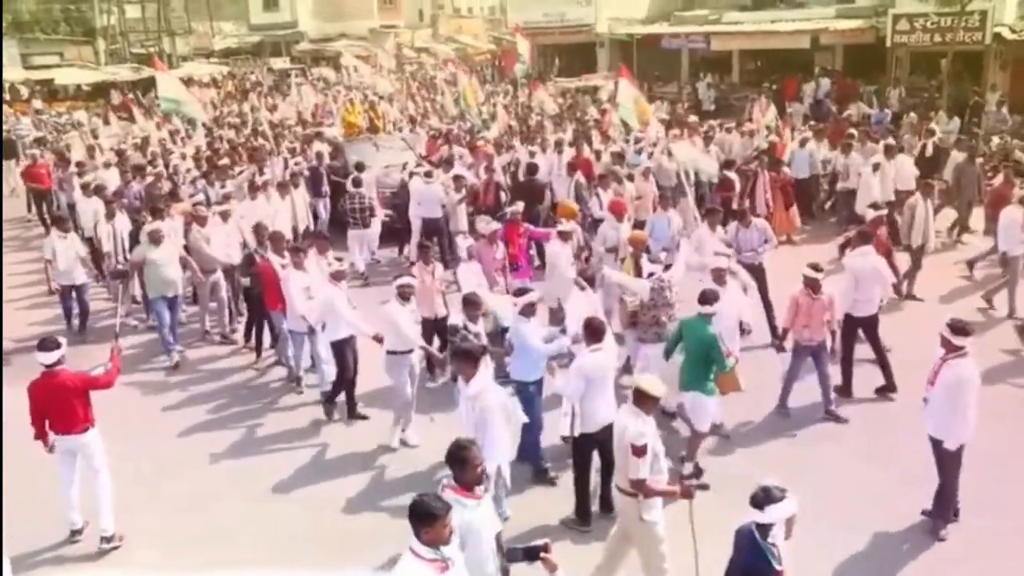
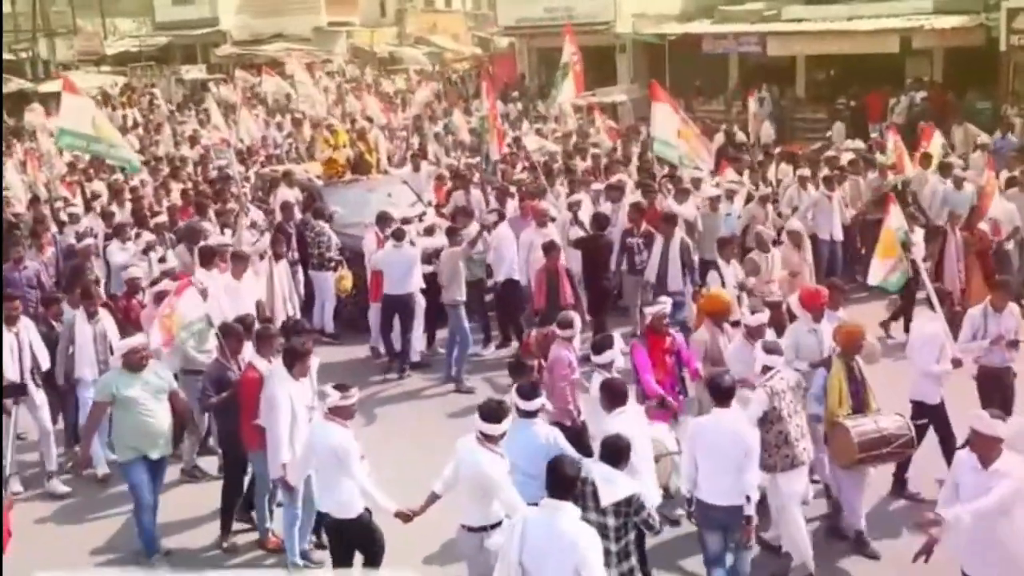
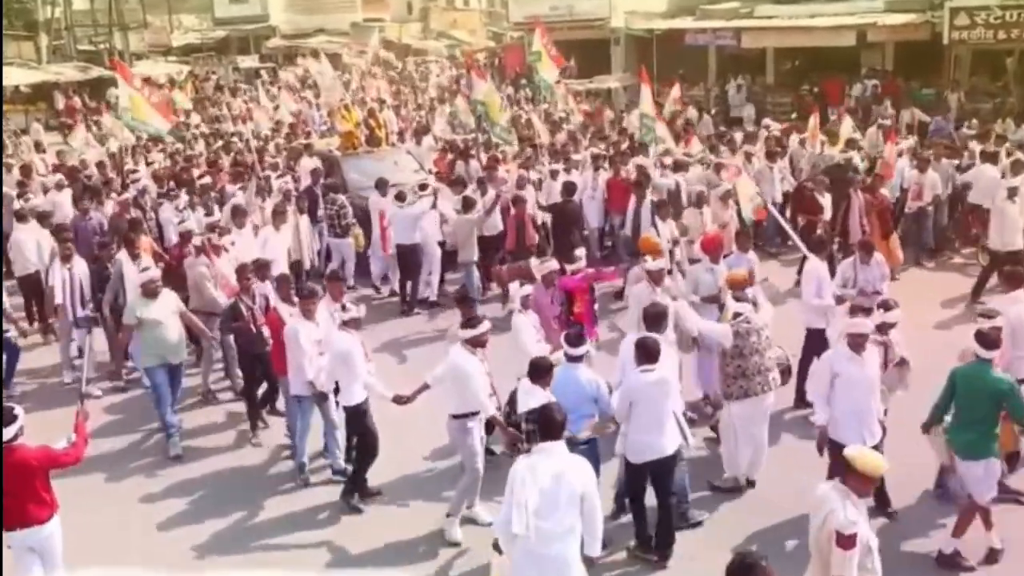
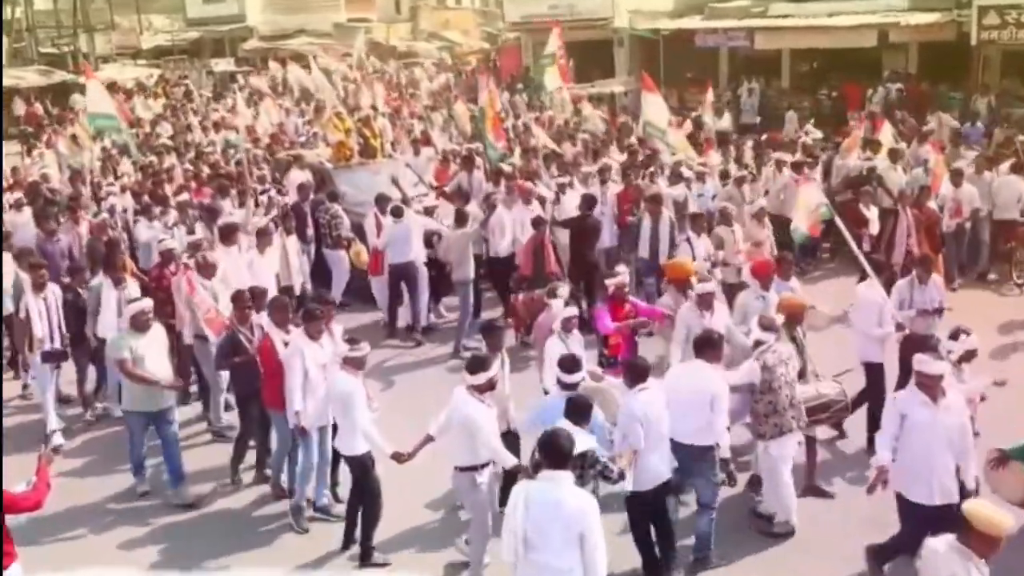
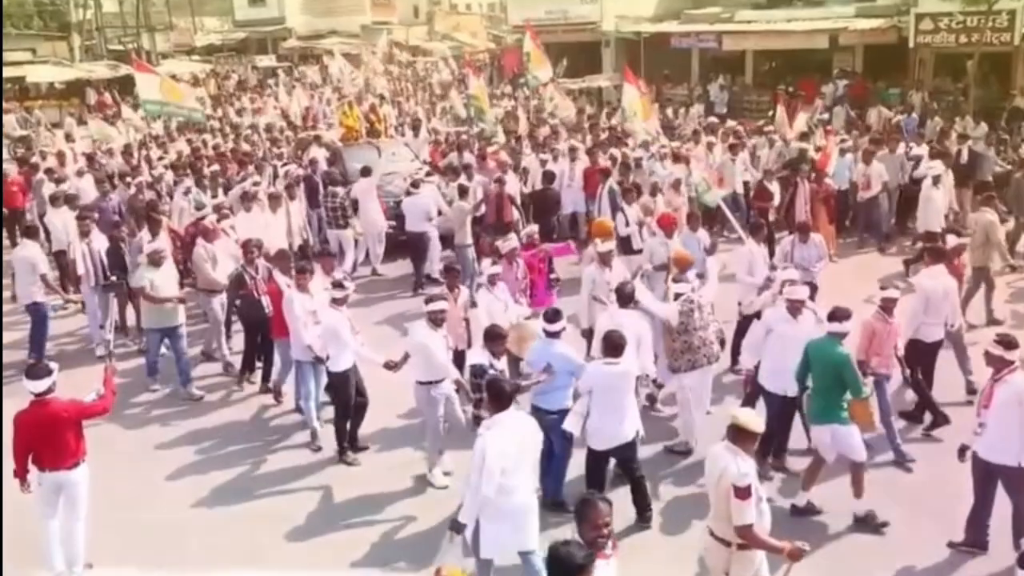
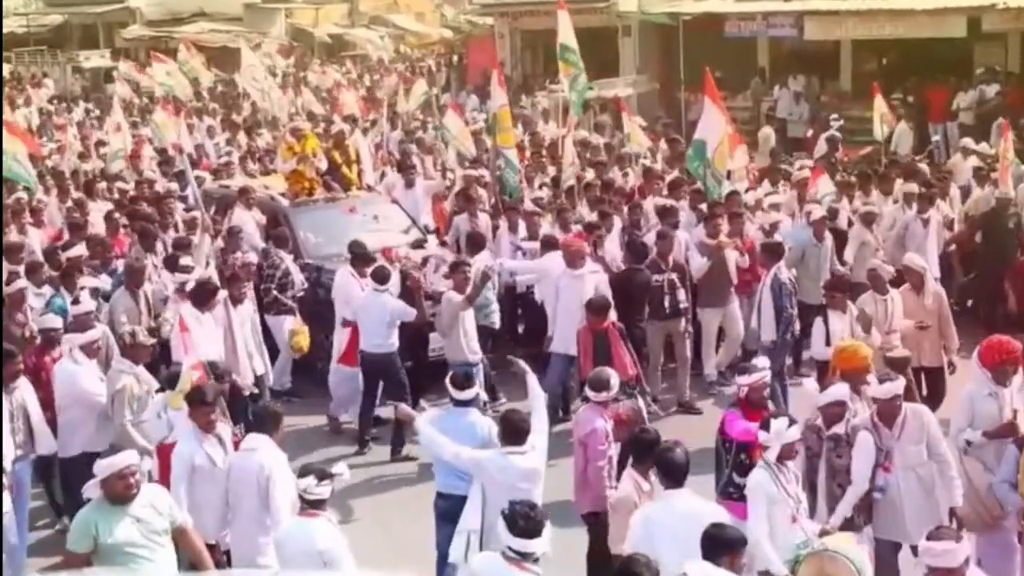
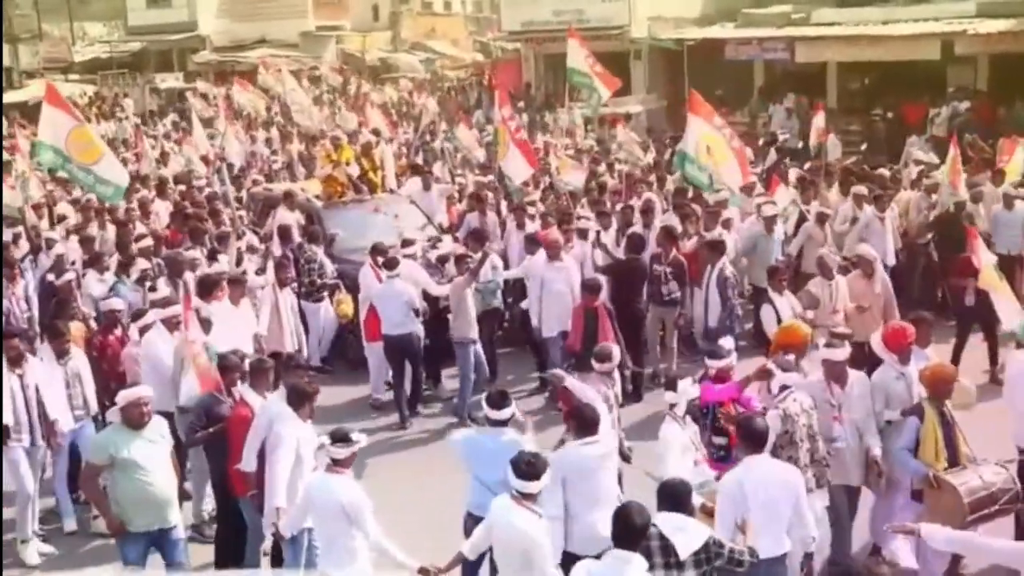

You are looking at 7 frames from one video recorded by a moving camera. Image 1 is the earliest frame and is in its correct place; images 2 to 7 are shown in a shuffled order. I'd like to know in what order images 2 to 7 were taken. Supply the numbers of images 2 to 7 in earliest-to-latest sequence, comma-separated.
5, 3, 4, 2, 7, 6
